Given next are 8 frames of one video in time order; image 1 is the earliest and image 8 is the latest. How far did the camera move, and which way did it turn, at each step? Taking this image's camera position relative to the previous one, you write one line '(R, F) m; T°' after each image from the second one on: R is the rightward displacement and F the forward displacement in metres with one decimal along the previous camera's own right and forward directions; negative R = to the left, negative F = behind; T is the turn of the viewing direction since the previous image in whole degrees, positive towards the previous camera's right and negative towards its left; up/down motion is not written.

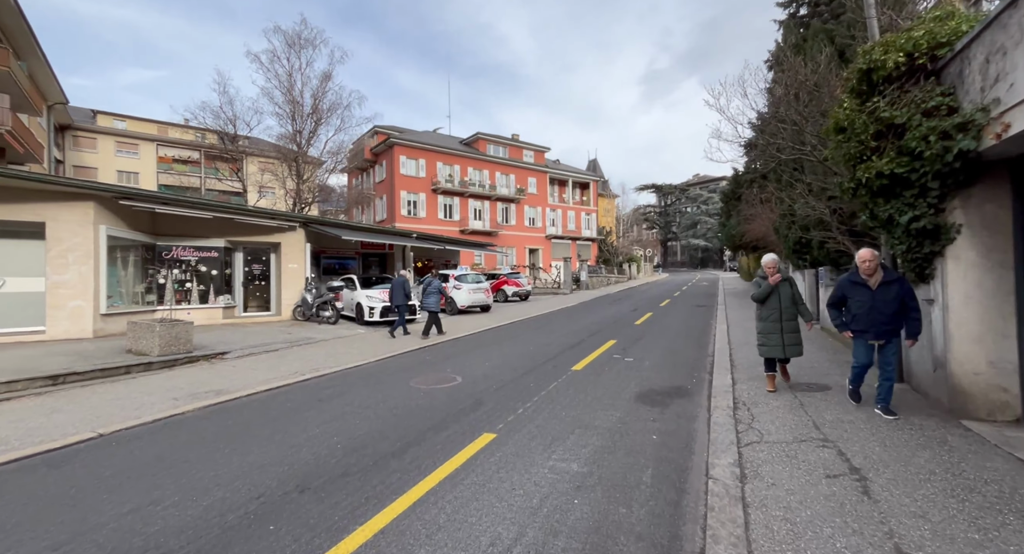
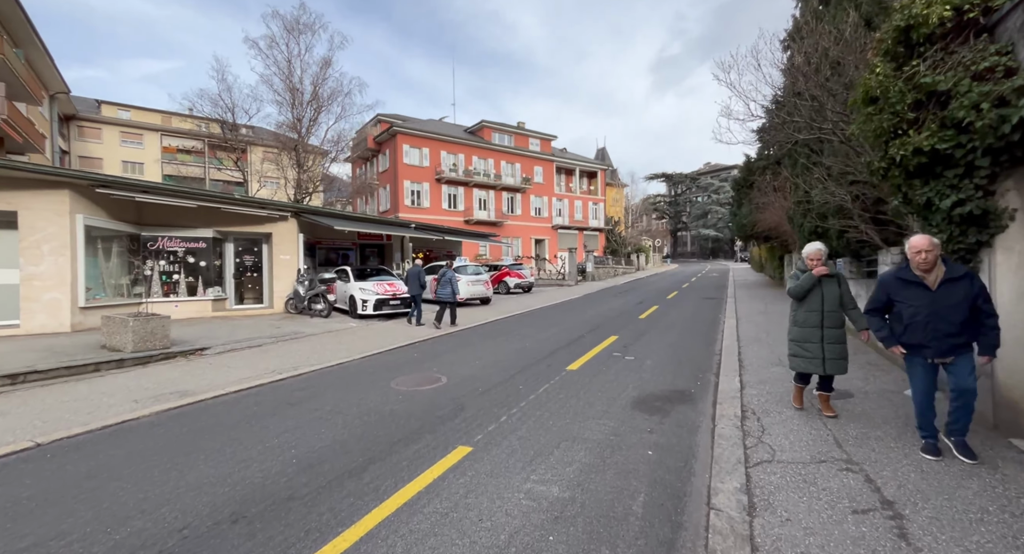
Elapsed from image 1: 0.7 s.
(+0.3, +0.6) m; -1°
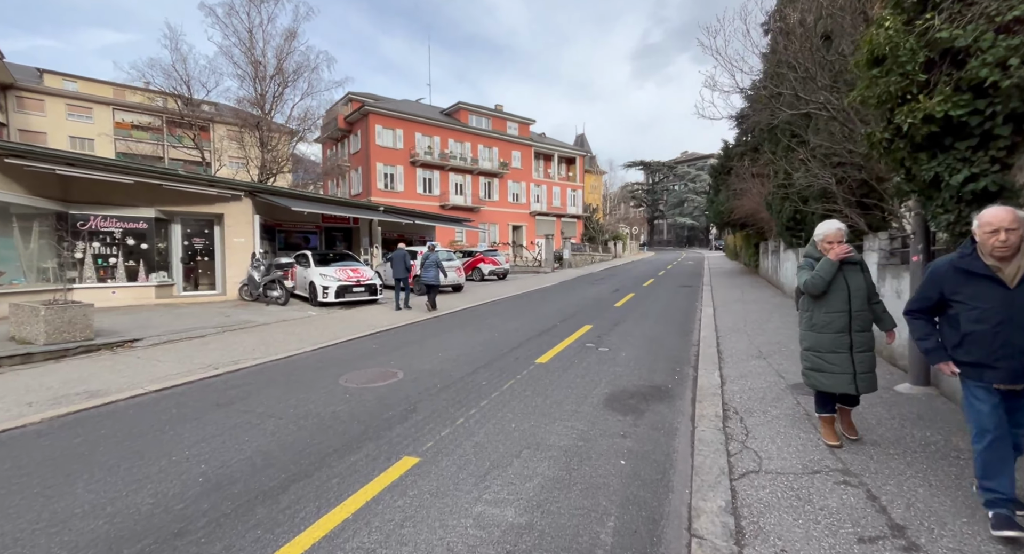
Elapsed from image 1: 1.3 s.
(+0.2, +0.6) m; +3°
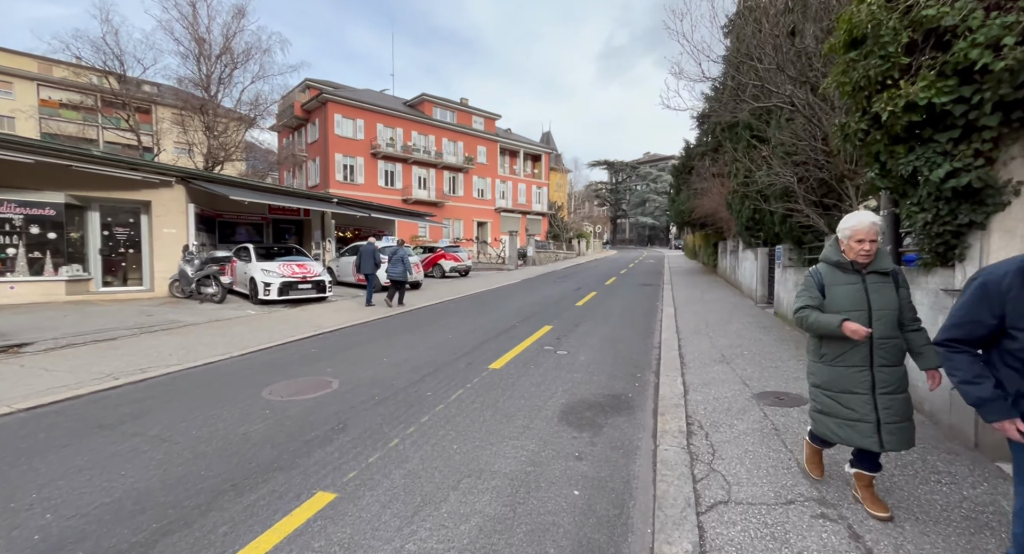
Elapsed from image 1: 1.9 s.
(+0.2, +0.5) m; +4°
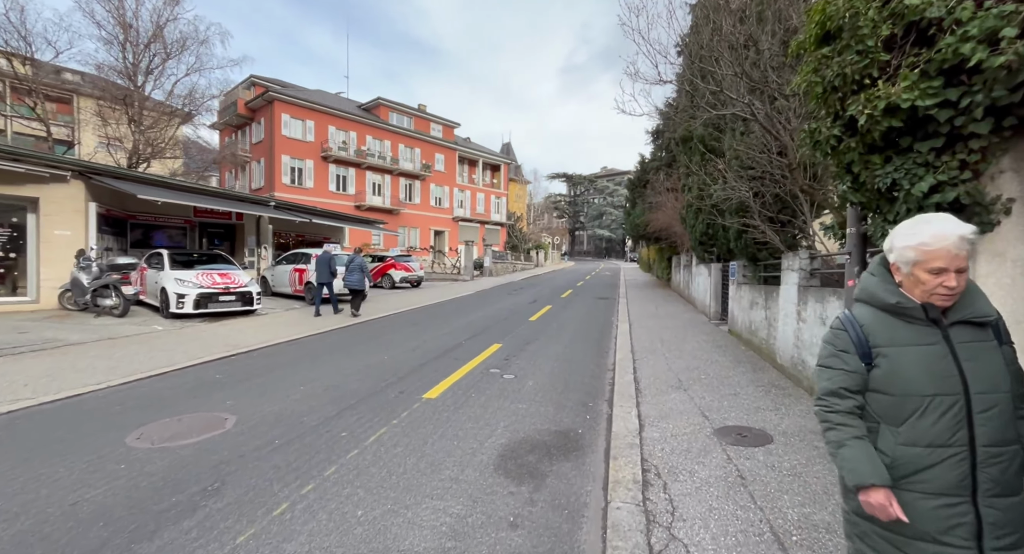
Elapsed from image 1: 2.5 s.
(+0.2, +0.7) m; +5°
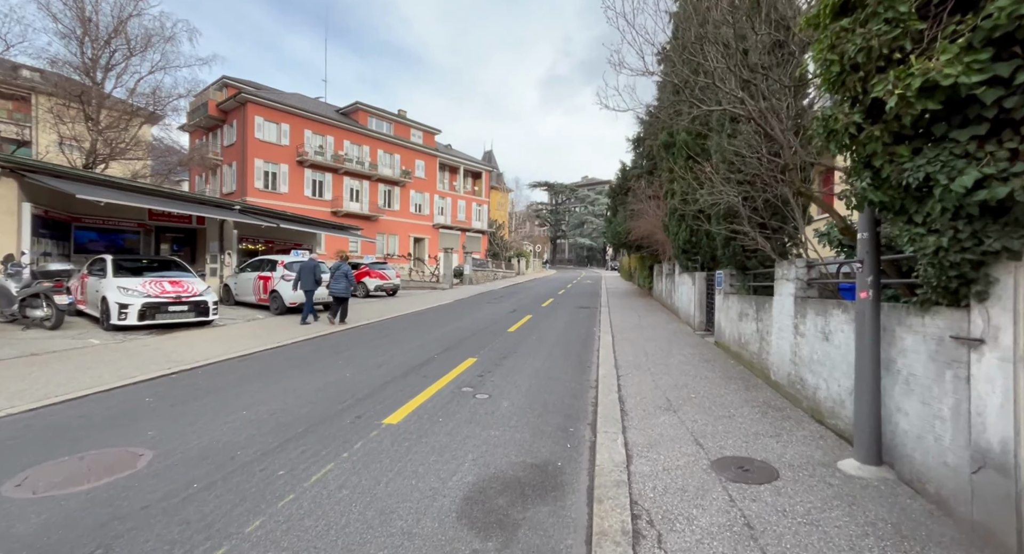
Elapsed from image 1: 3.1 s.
(+0.1, +0.6) m; +2°
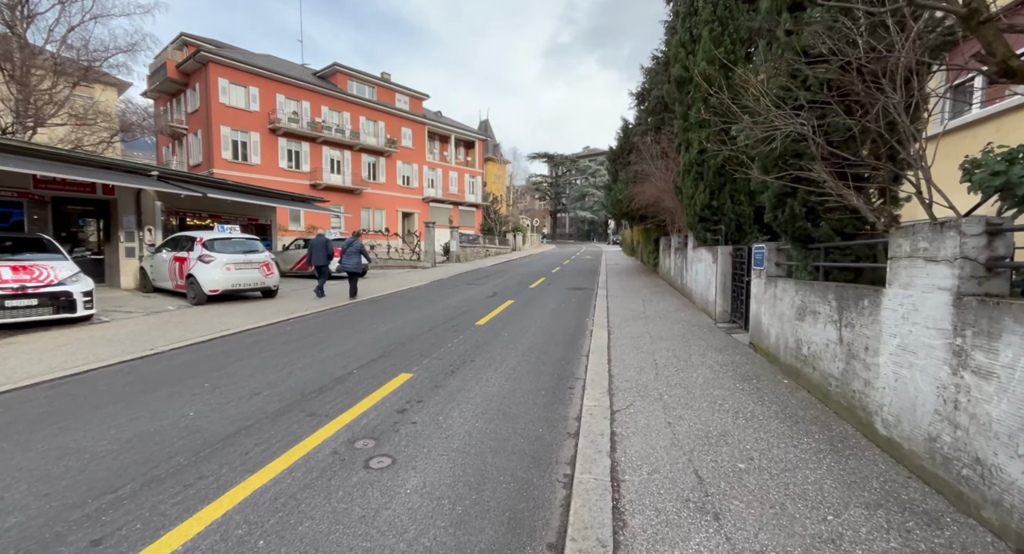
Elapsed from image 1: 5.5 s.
(+0.7, +2.7) m; 0°
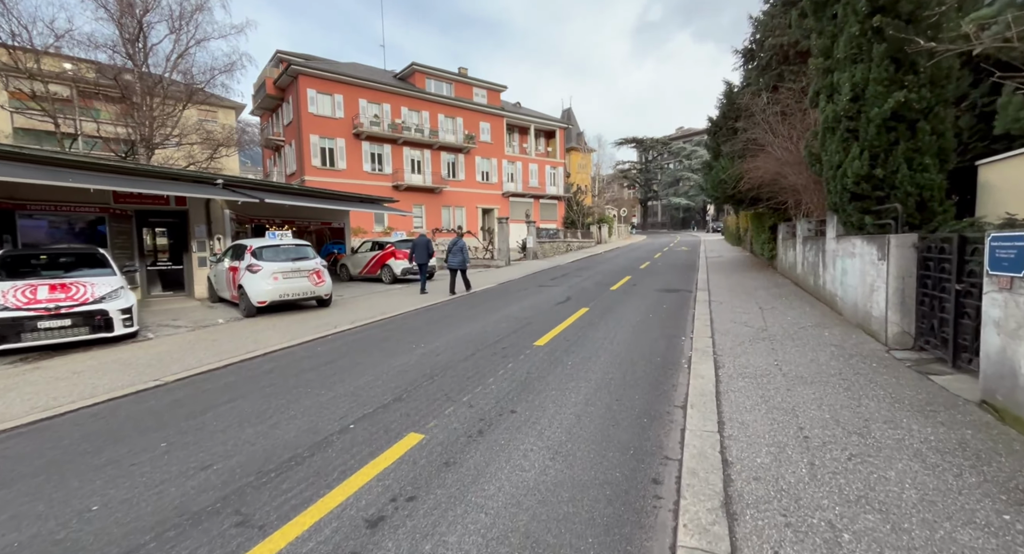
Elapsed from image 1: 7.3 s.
(+0.3, +2.0) m; -11°
